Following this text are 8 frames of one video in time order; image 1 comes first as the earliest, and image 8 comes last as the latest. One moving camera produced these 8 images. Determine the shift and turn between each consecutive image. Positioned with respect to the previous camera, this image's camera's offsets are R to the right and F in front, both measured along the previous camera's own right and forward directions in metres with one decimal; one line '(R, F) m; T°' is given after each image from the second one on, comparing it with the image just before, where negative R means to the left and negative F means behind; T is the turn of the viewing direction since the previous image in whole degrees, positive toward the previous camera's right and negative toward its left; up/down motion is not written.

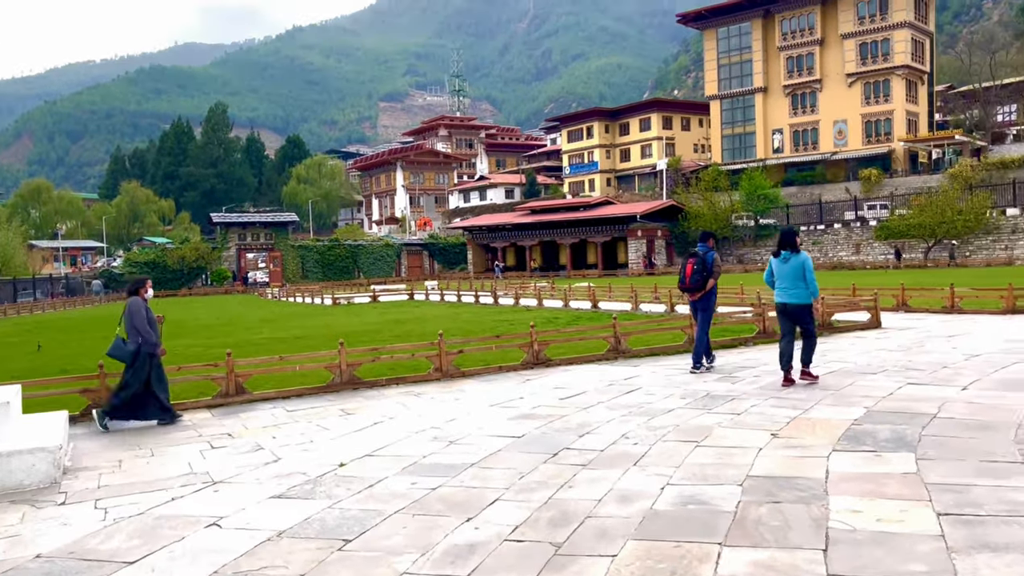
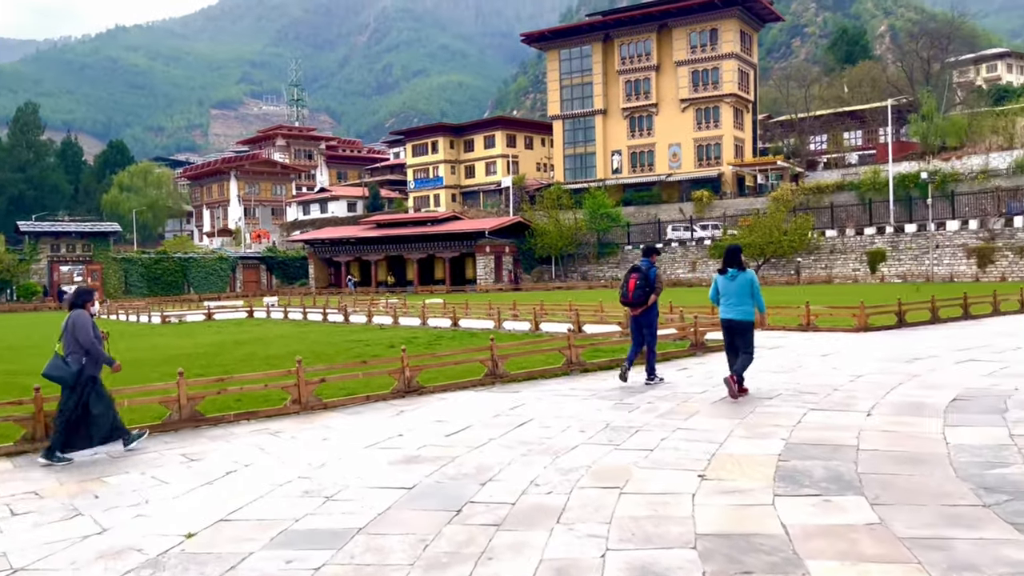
(-0.3, +1.0) m; +11°
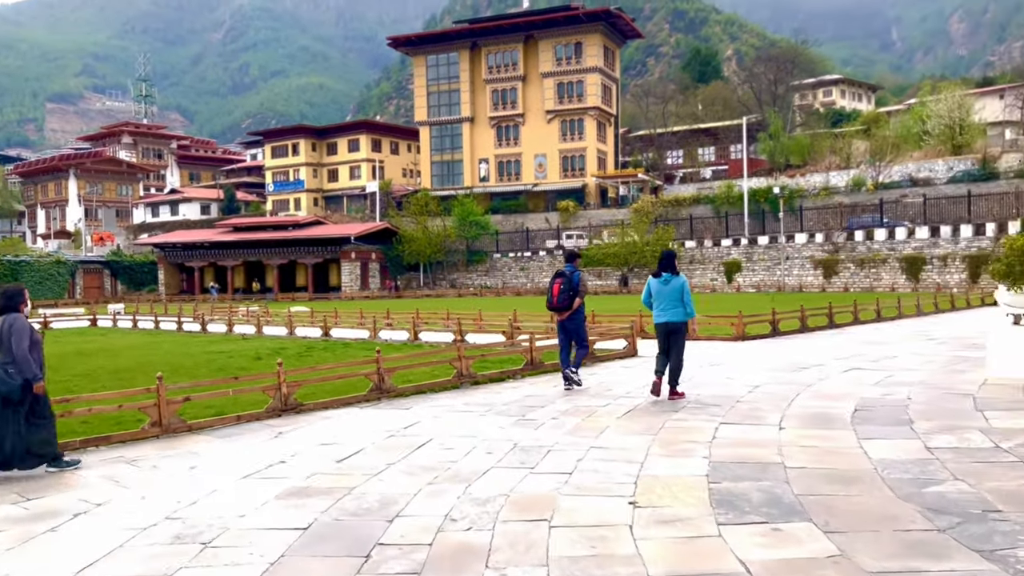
(-0.3, +0.6) m; +9°
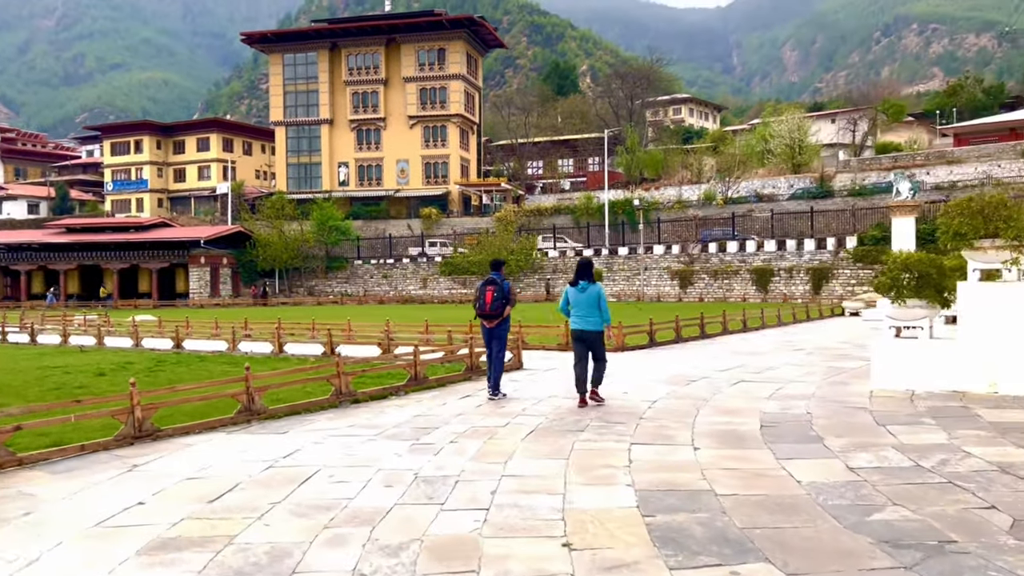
(-0.3, +0.7) m; +10°
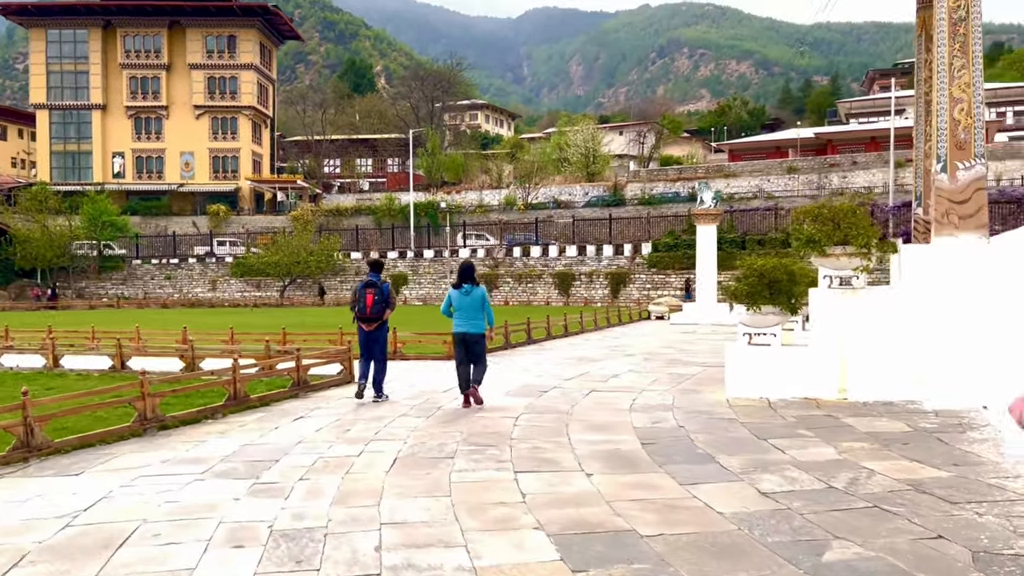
(-0.5, +1.0) m; +14°
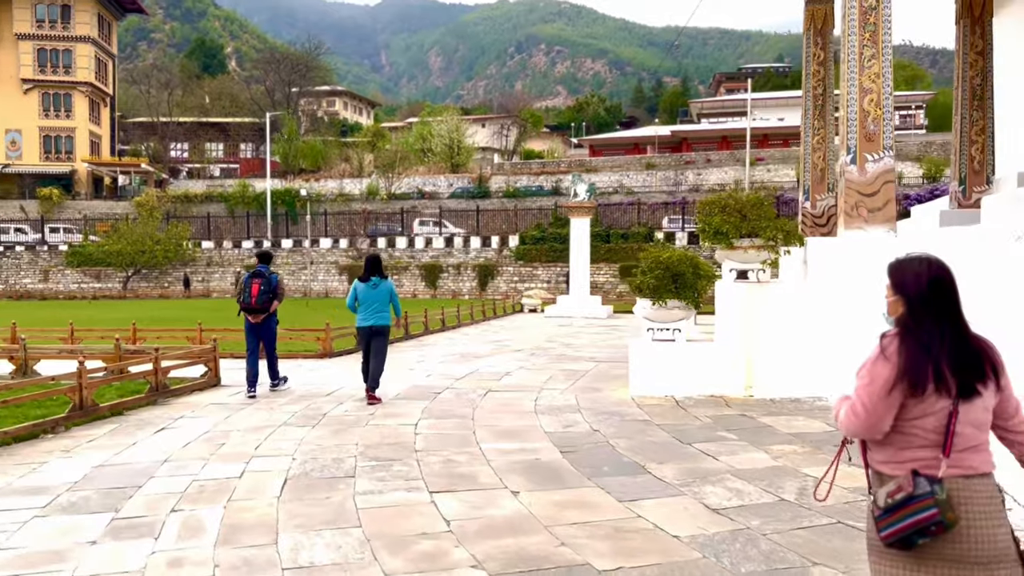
(-0.3, +0.8) m; +9°
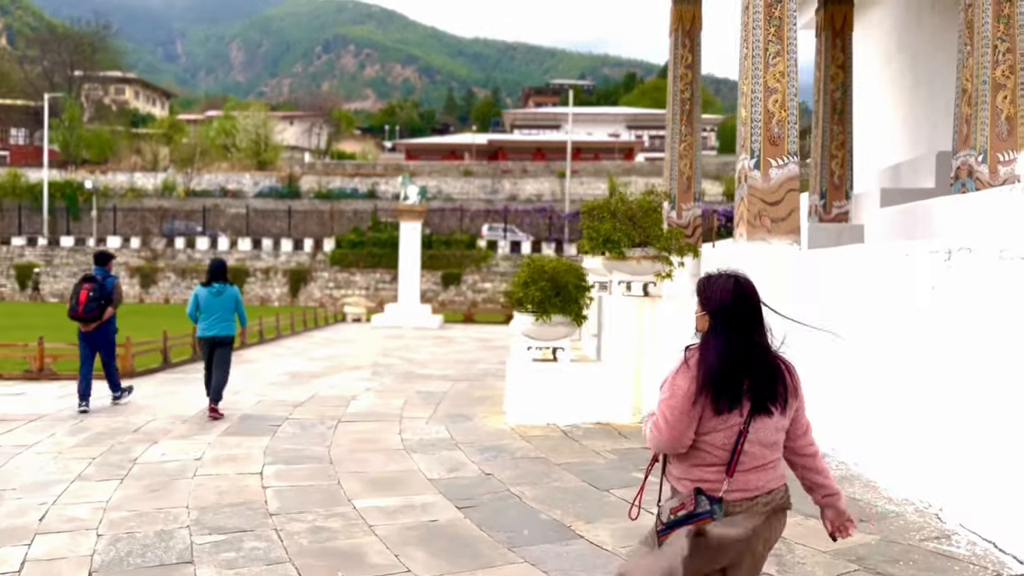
(-0.5, +1.3) m; +13°
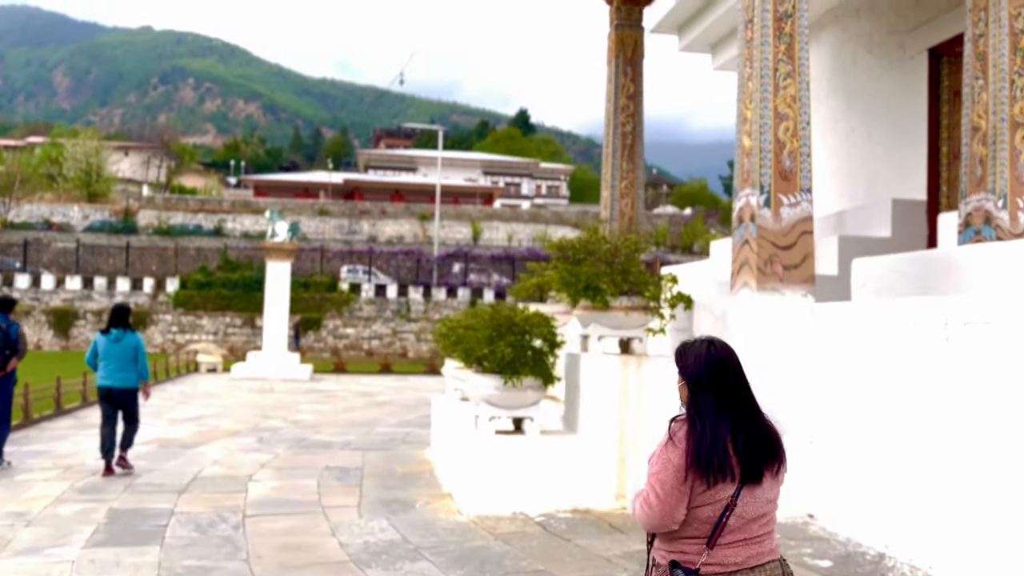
(-0.8, +1.5) m; +10°
